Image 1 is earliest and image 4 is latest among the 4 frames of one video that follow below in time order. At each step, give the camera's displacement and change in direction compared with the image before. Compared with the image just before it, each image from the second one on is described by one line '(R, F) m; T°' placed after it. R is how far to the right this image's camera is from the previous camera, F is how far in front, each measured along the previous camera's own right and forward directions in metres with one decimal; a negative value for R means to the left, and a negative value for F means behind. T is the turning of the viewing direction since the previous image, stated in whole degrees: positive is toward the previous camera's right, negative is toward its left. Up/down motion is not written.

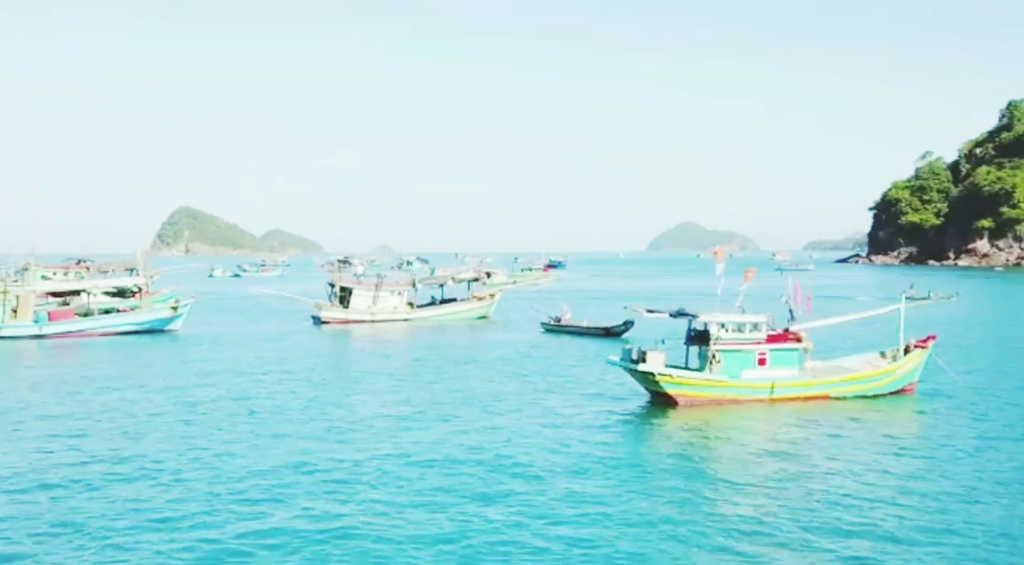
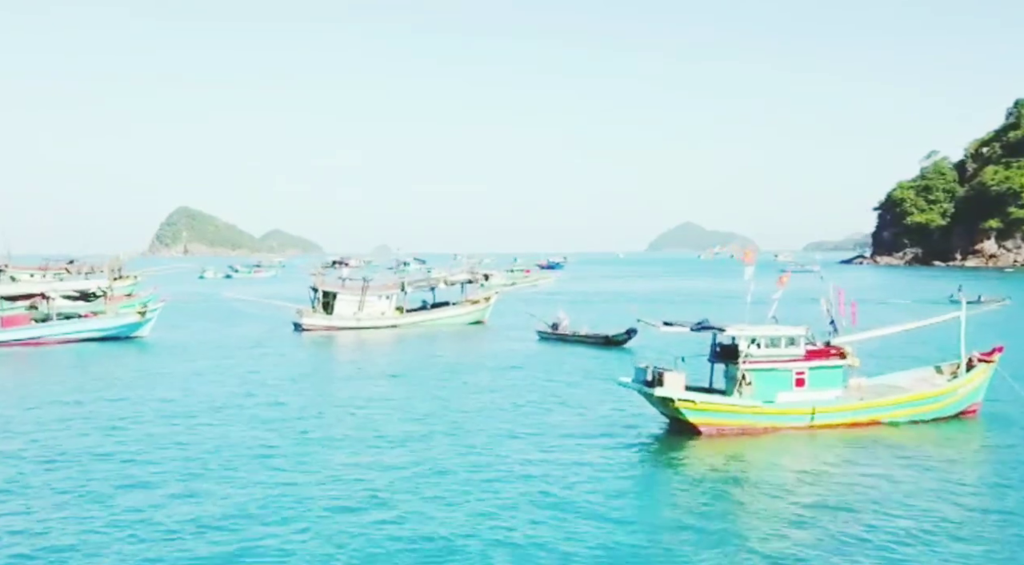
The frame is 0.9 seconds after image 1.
(+0.2, +5.5) m; 0°
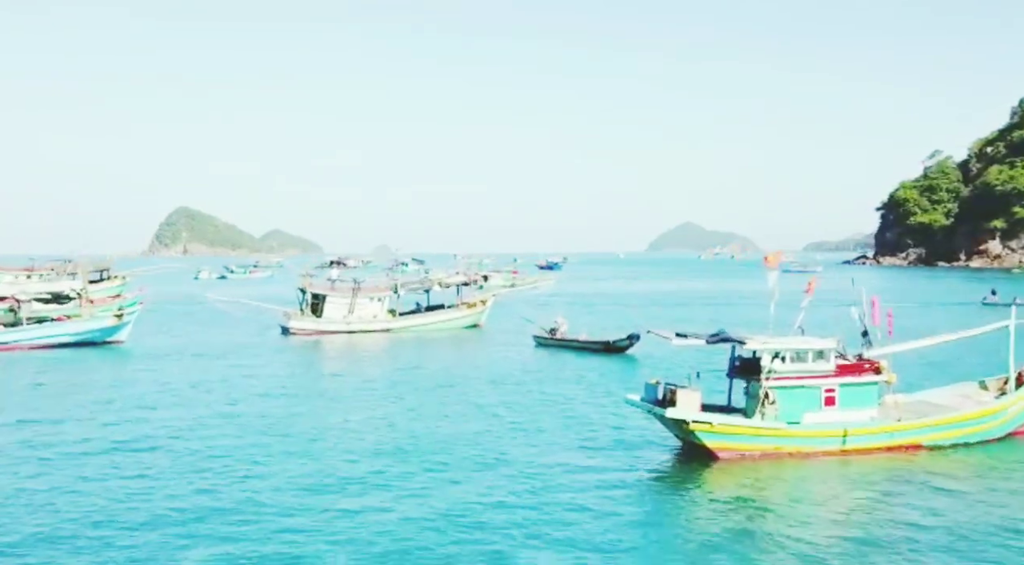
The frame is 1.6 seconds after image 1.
(+0.1, +3.3) m; 0°
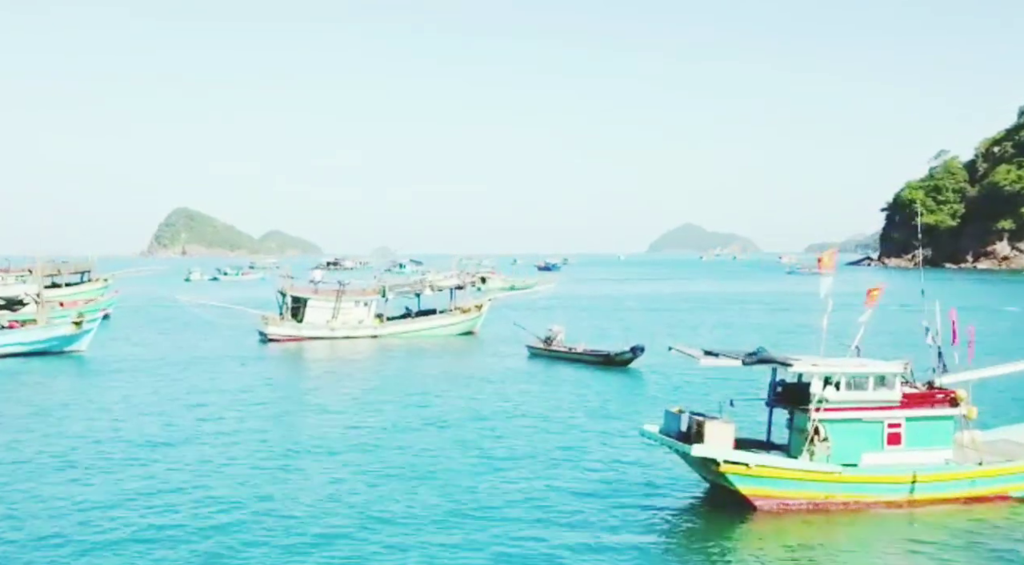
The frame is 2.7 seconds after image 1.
(+0.2, +5.1) m; 0°
